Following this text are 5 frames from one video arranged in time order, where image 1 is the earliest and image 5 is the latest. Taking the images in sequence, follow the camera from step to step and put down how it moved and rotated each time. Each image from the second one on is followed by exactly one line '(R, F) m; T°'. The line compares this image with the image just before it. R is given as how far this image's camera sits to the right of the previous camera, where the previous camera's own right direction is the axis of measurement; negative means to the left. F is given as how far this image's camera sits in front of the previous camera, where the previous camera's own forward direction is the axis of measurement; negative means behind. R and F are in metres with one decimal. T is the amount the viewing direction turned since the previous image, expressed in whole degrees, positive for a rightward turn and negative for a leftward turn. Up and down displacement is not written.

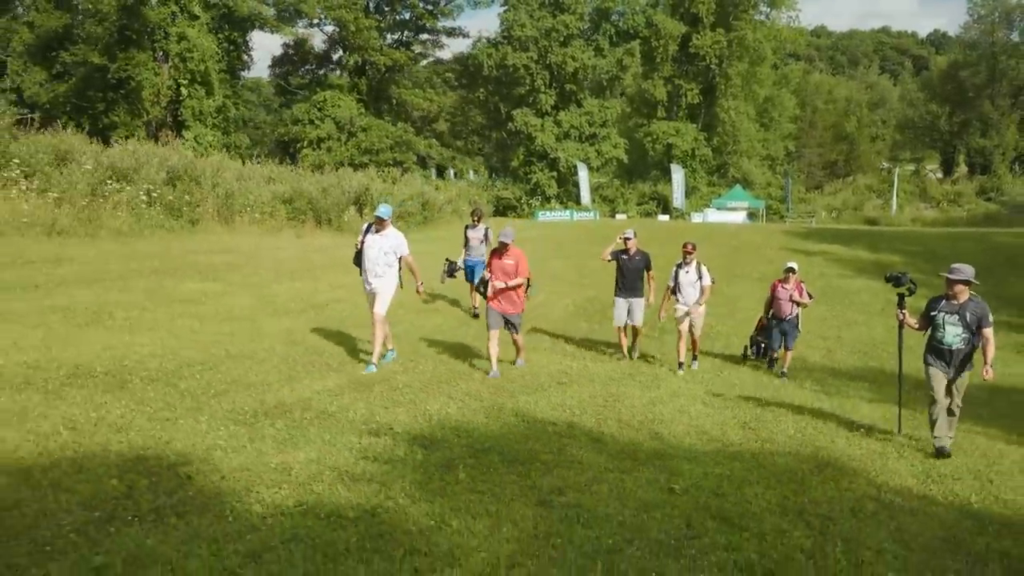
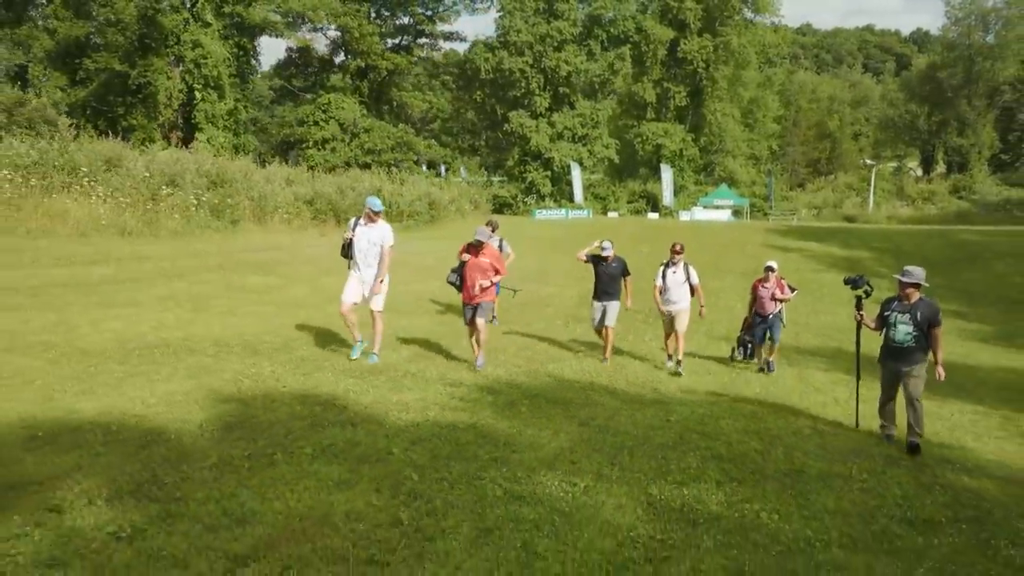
(-0.7, -3.0) m; +1°
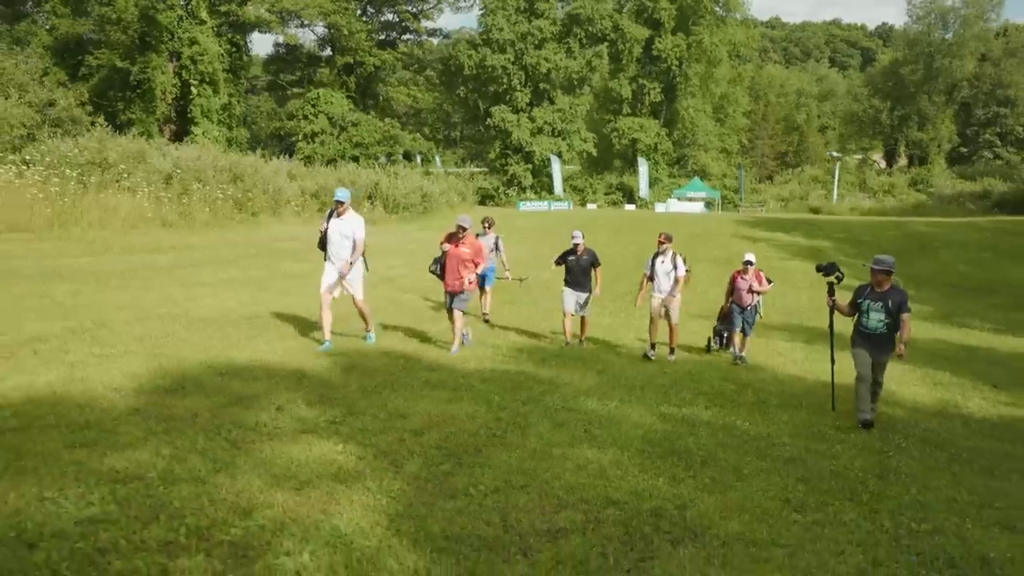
(-0.9, -2.8) m; +2°
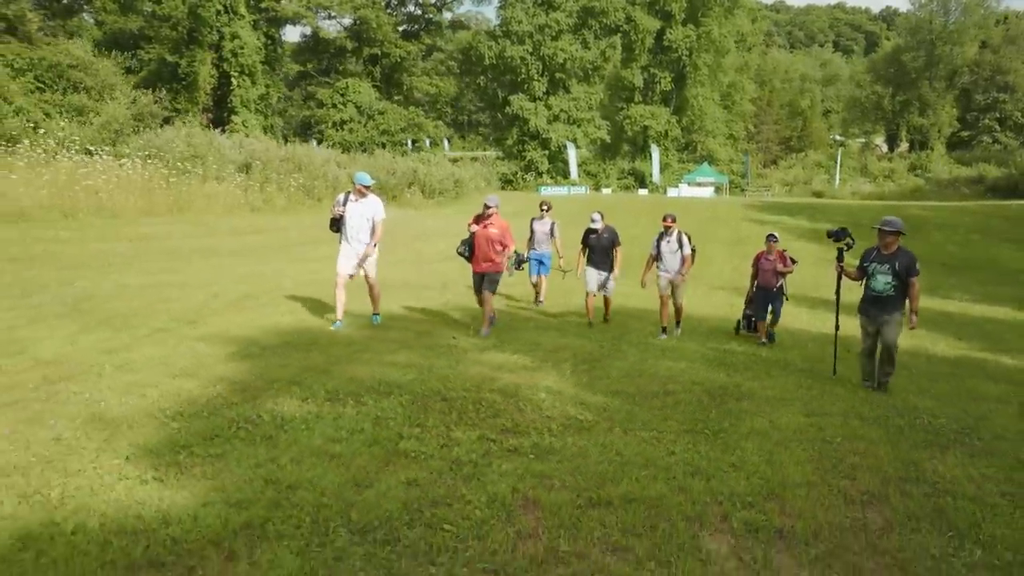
(-1.4, -3.8) m; 0°
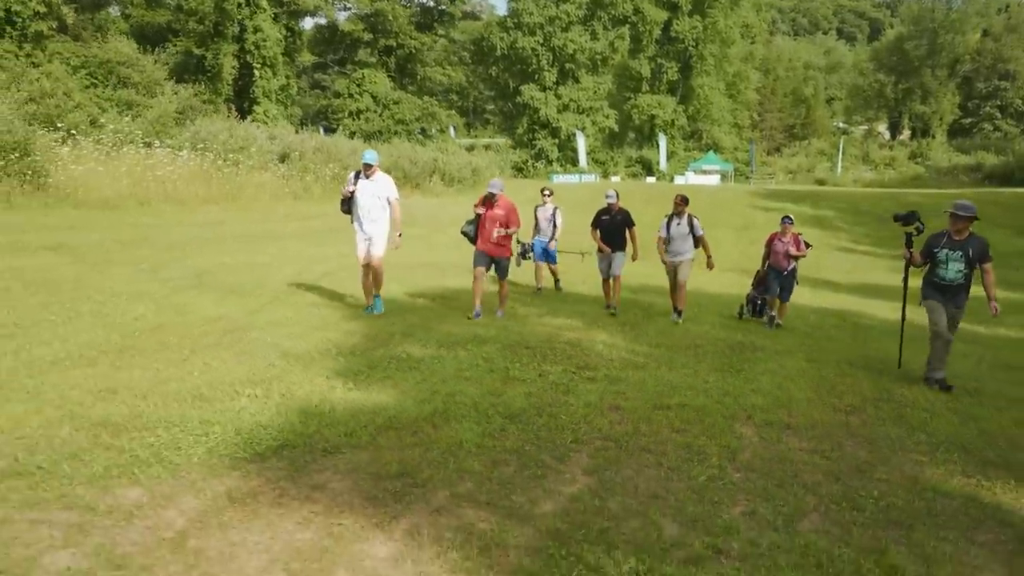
(-0.8, -2.3) m; 0°
